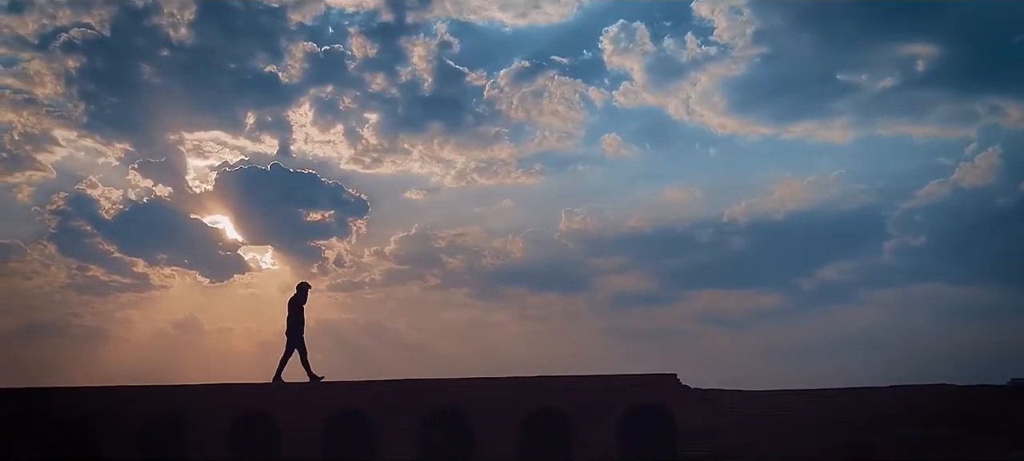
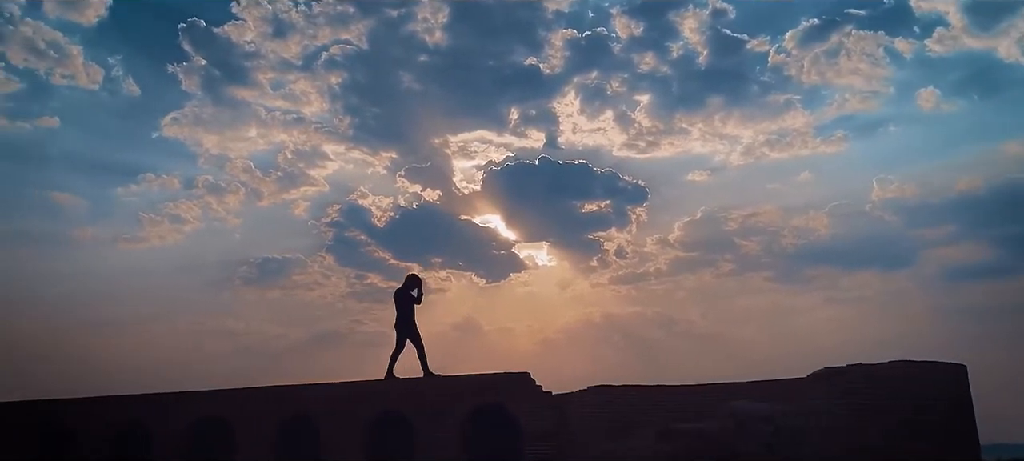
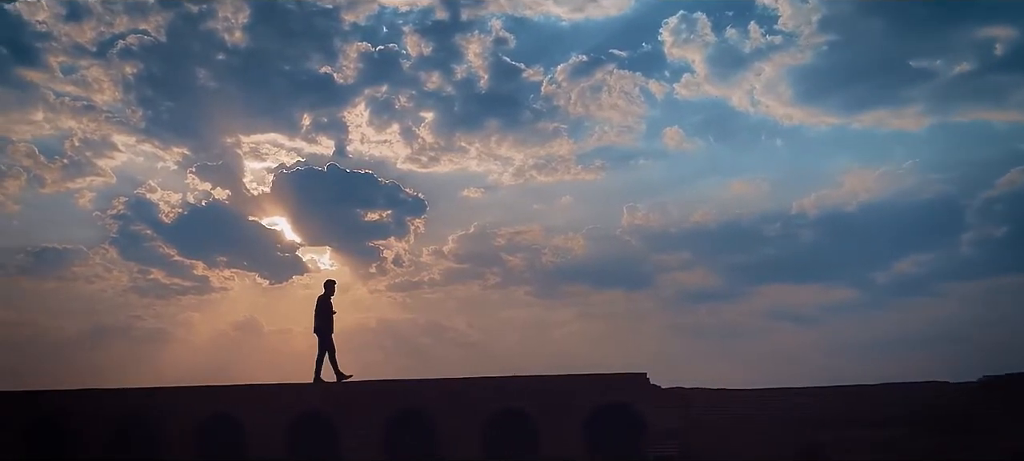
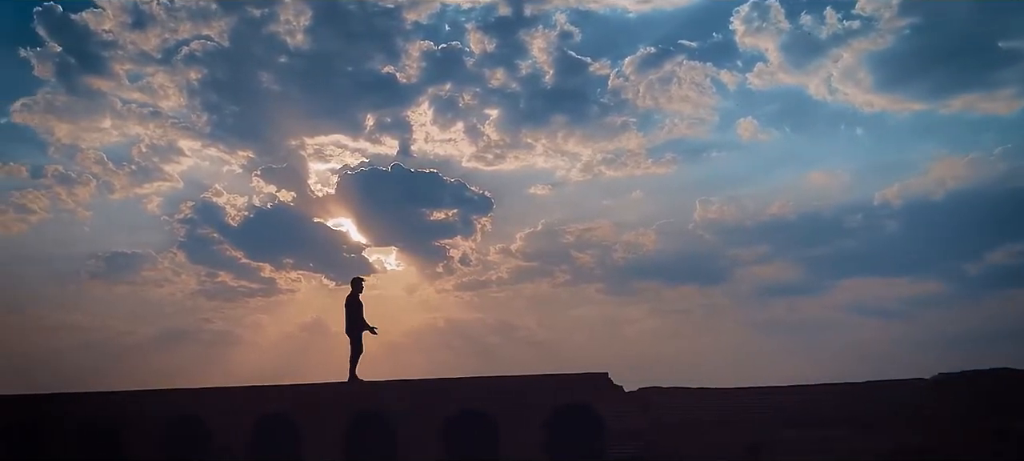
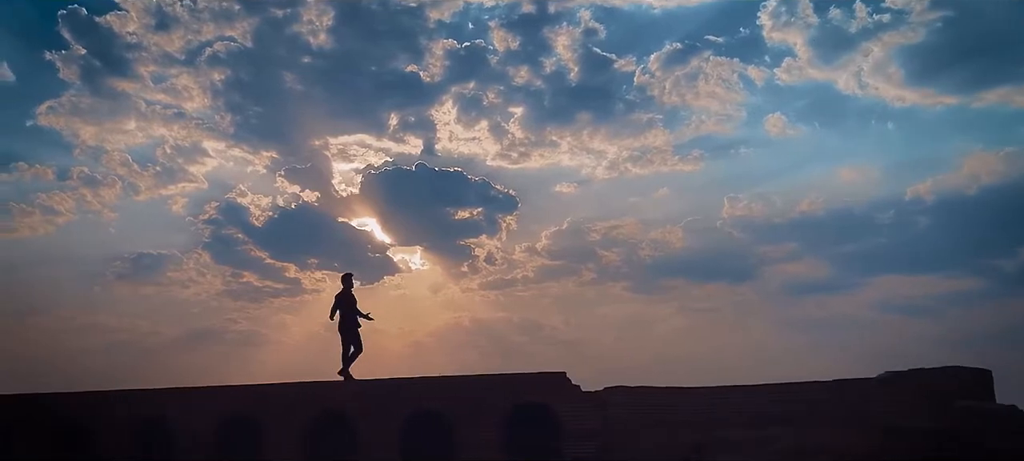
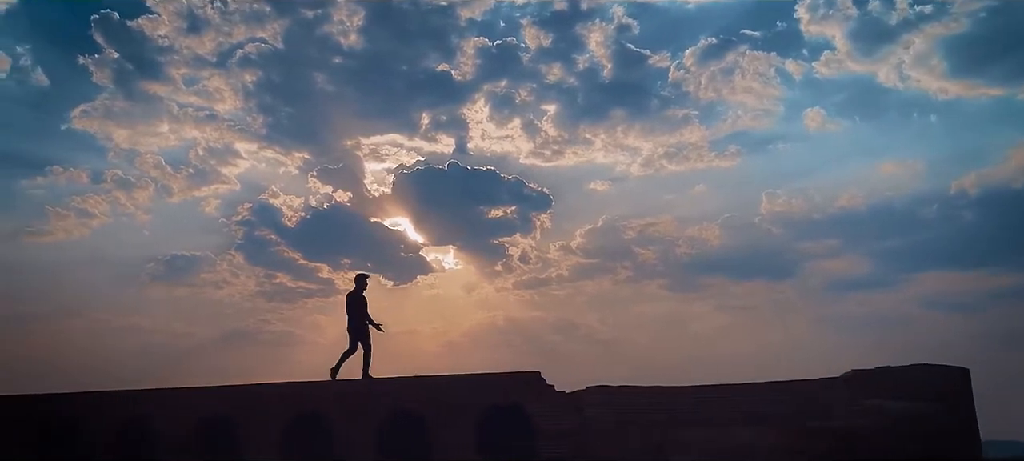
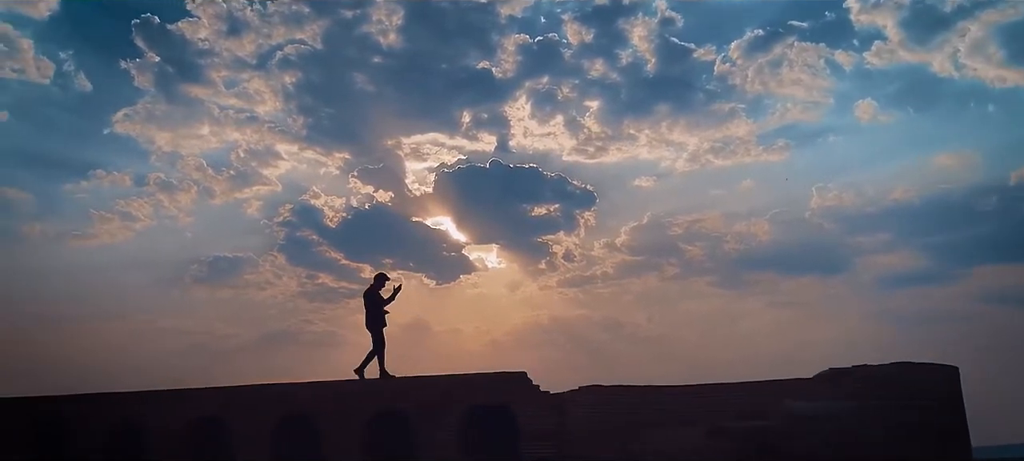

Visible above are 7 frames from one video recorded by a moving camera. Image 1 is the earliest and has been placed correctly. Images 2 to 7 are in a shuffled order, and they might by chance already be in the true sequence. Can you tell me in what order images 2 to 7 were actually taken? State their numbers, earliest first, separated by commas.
3, 4, 5, 6, 7, 2
